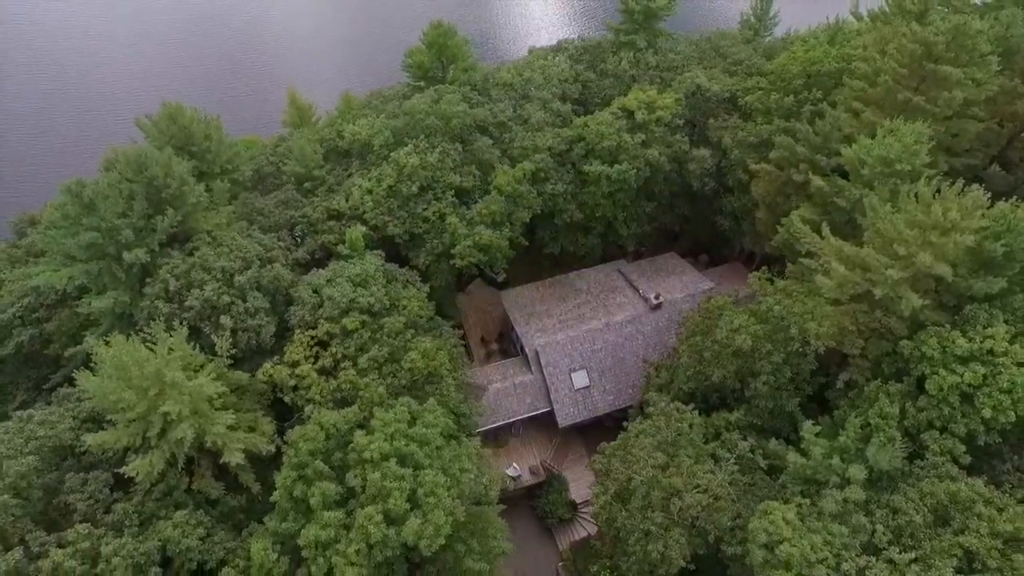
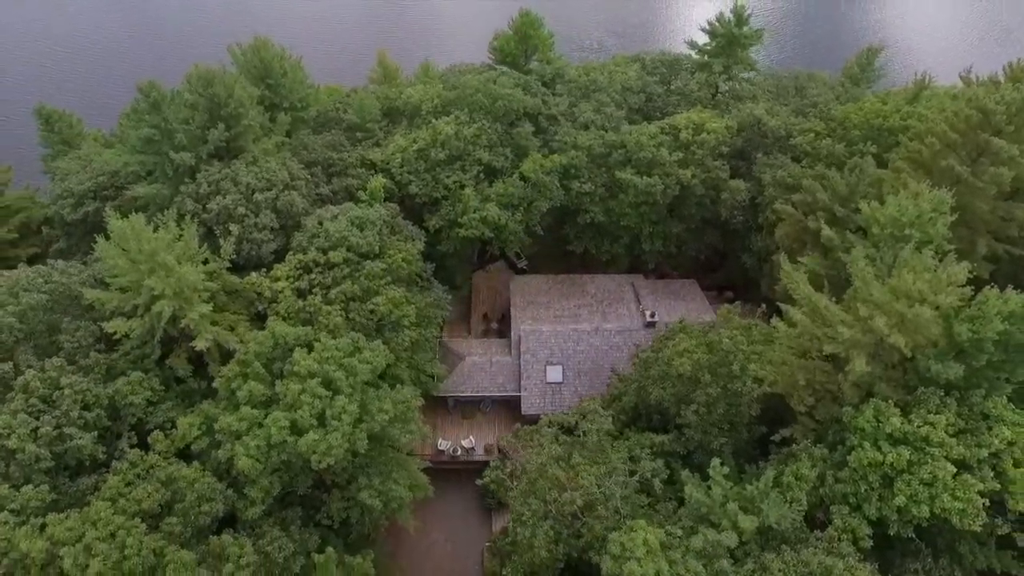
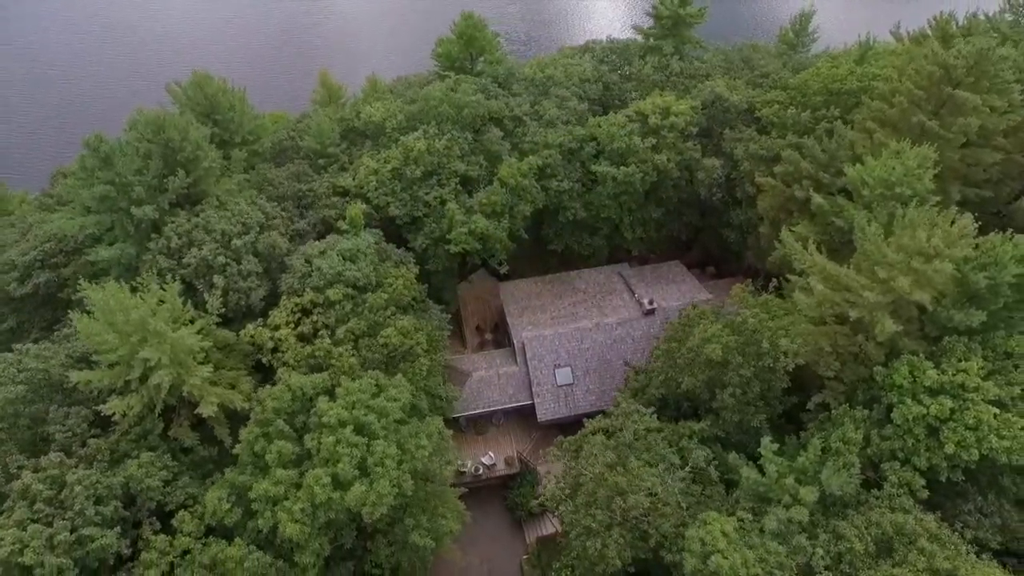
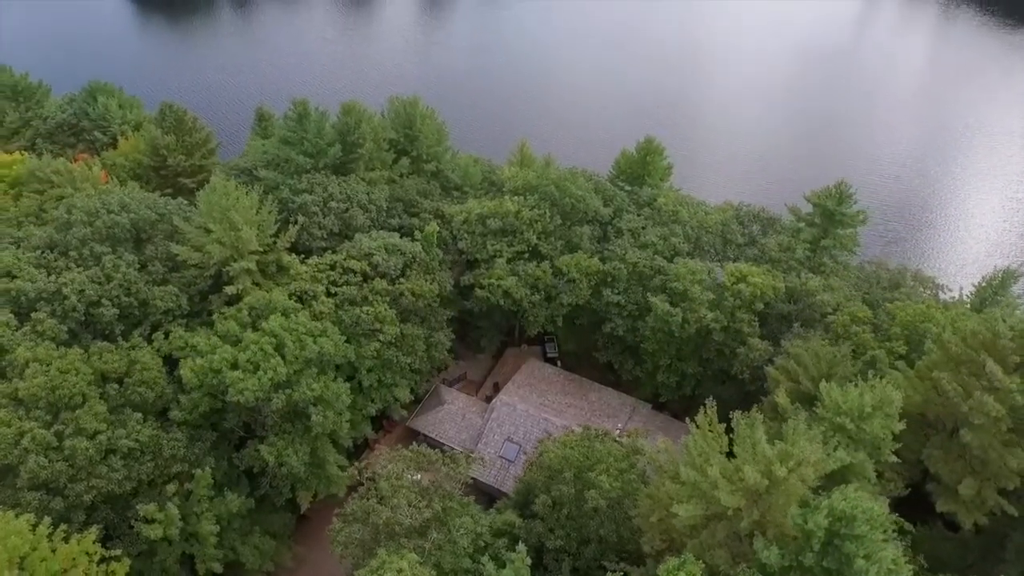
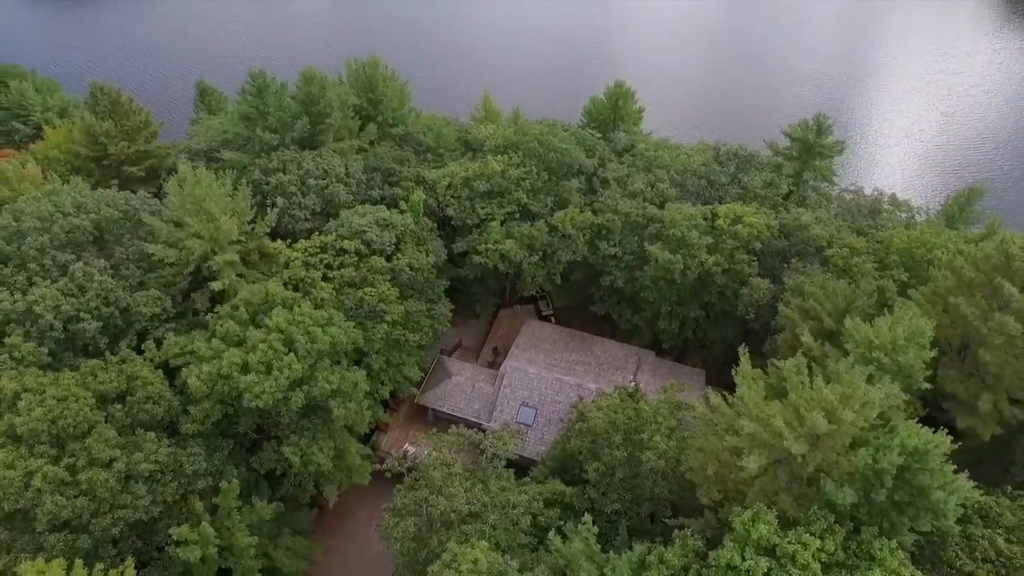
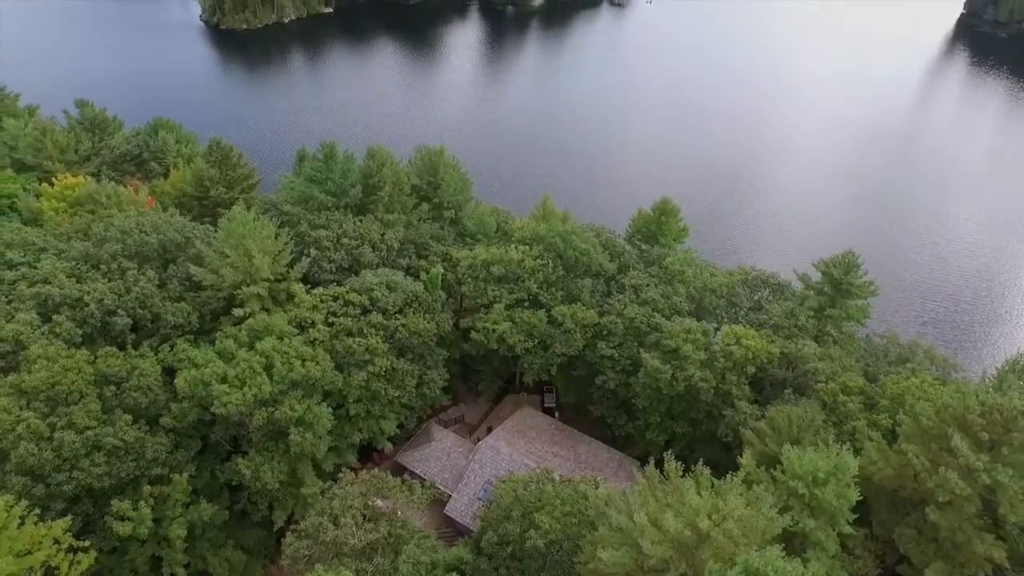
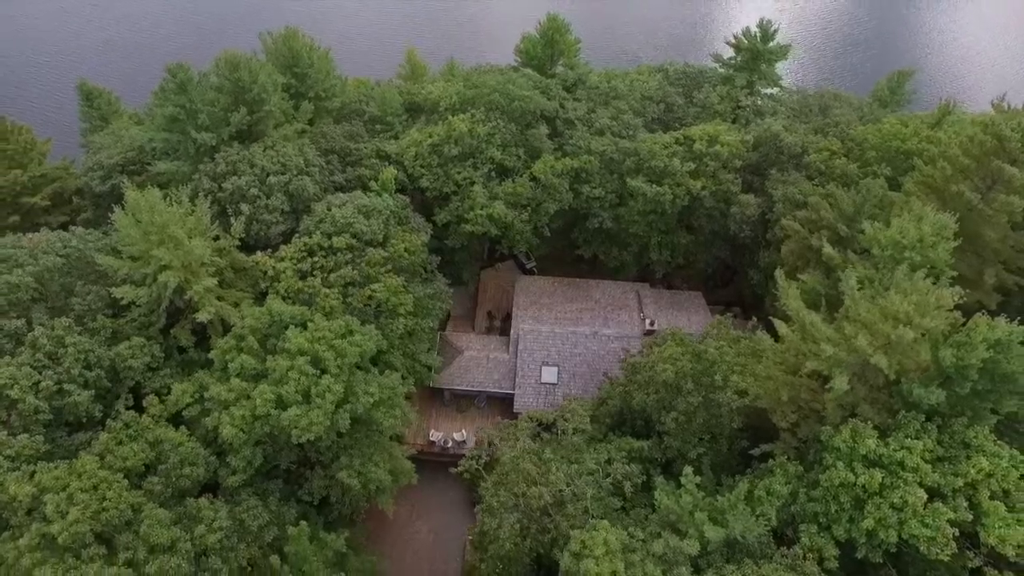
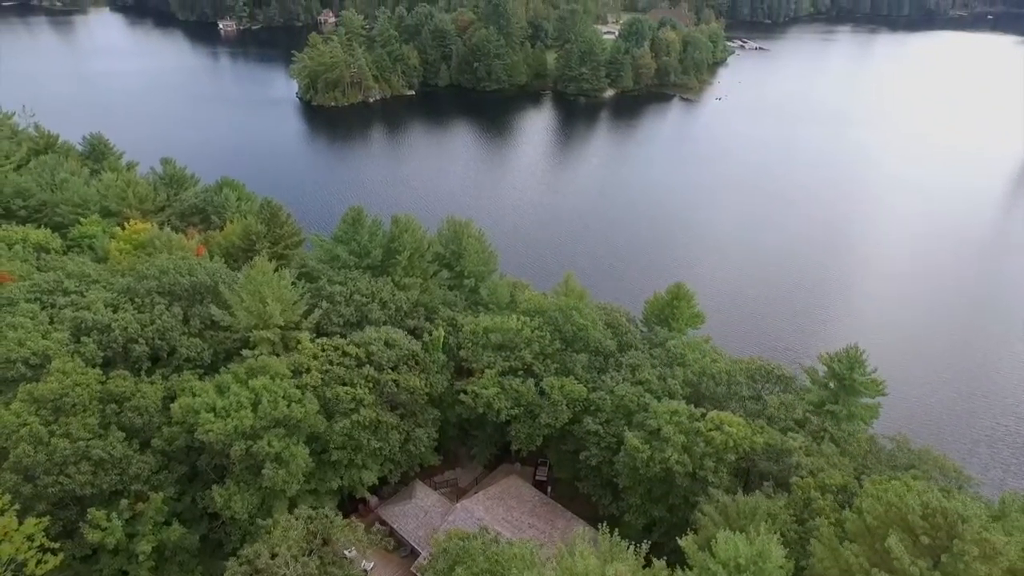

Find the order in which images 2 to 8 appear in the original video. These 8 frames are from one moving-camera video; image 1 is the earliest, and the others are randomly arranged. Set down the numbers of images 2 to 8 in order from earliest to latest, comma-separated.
3, 2, 7, 5, 4, 6, 8
